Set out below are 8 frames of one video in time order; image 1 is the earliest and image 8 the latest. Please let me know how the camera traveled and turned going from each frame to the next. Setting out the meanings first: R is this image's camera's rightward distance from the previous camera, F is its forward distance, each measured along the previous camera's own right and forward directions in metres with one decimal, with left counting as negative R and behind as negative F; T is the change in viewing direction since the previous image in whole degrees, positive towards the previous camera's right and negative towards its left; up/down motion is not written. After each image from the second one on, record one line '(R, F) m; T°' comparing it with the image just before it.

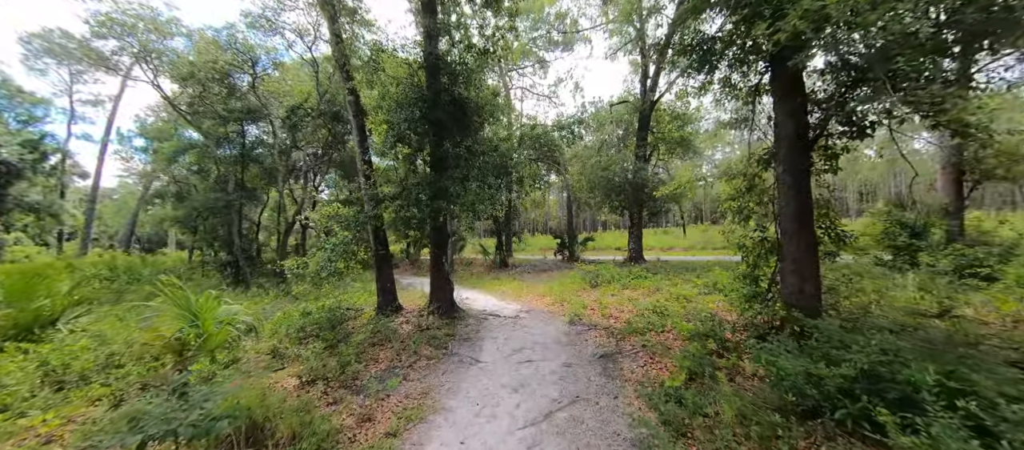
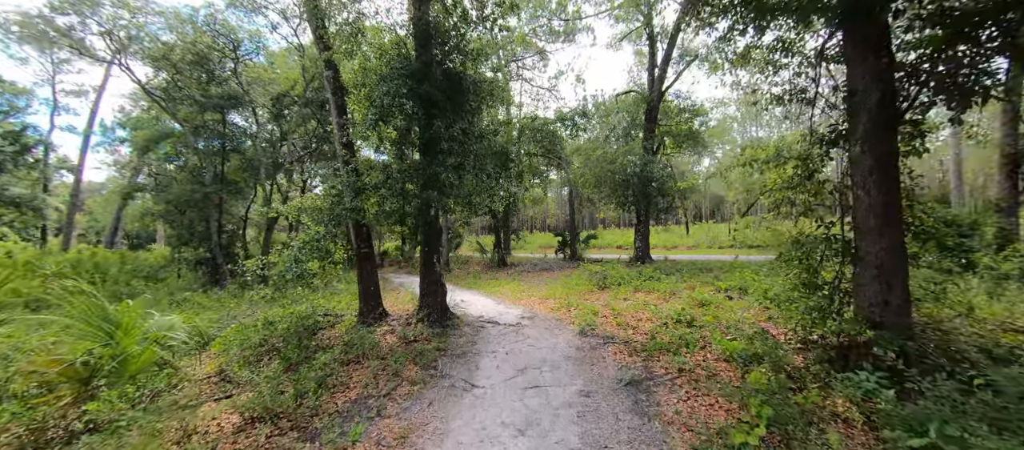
(-0.1, +1.1) m; 0°
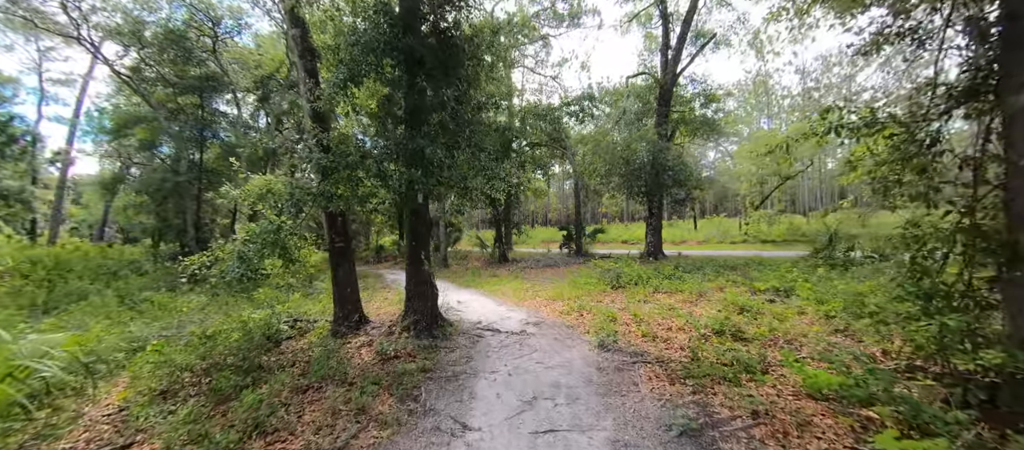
(-0.1, +1.3) m; 0°
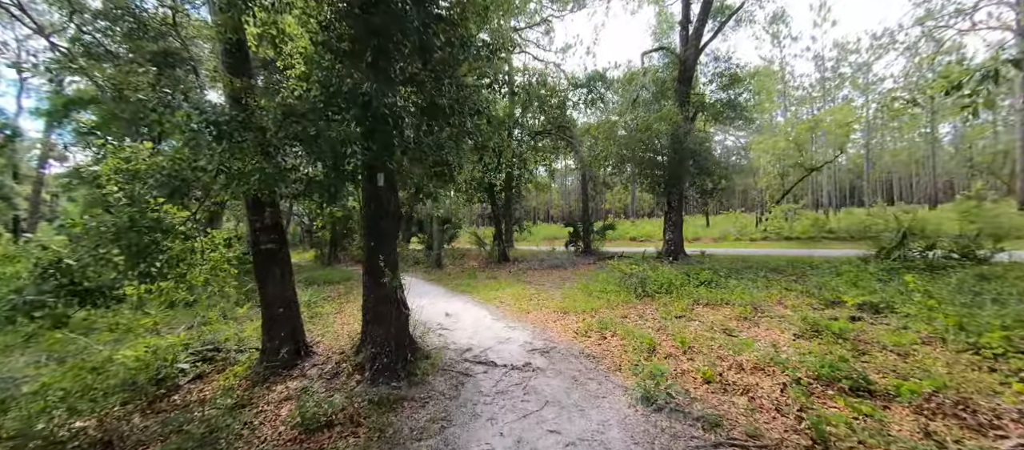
(0.0, +1.9) m; 0°
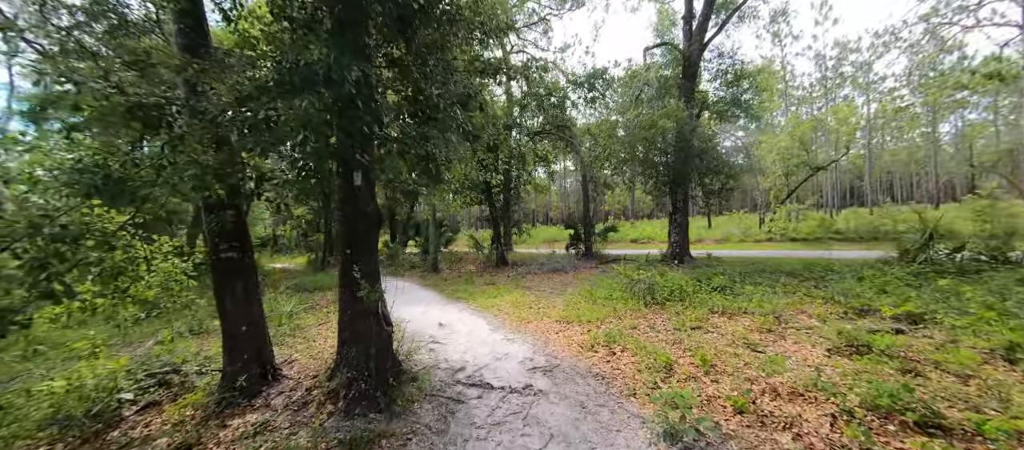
(0.0, +0.6) m; 0°
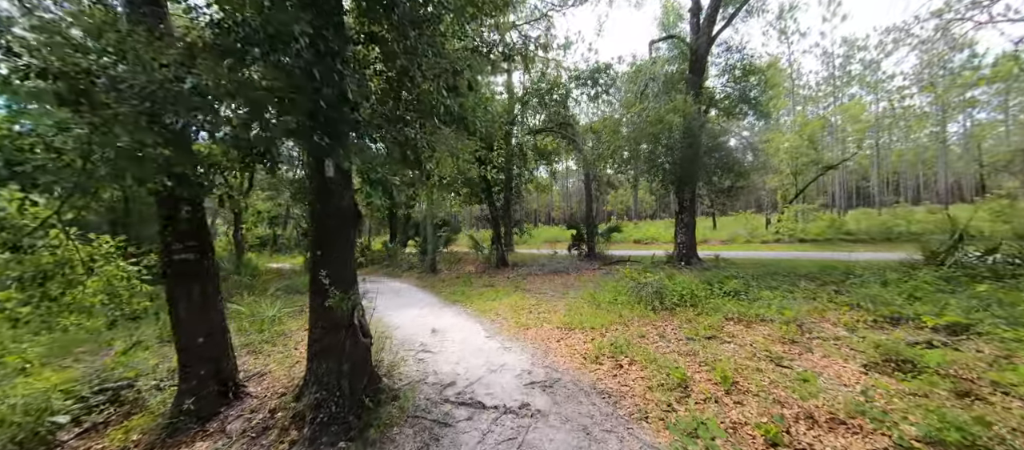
(+0.1, +0.5) m; 0°
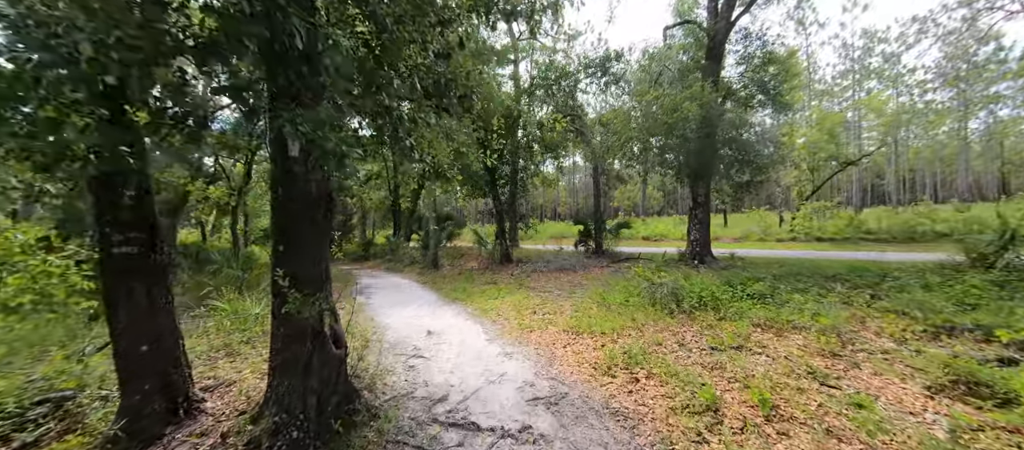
(0.0, +0.6) m; -1°
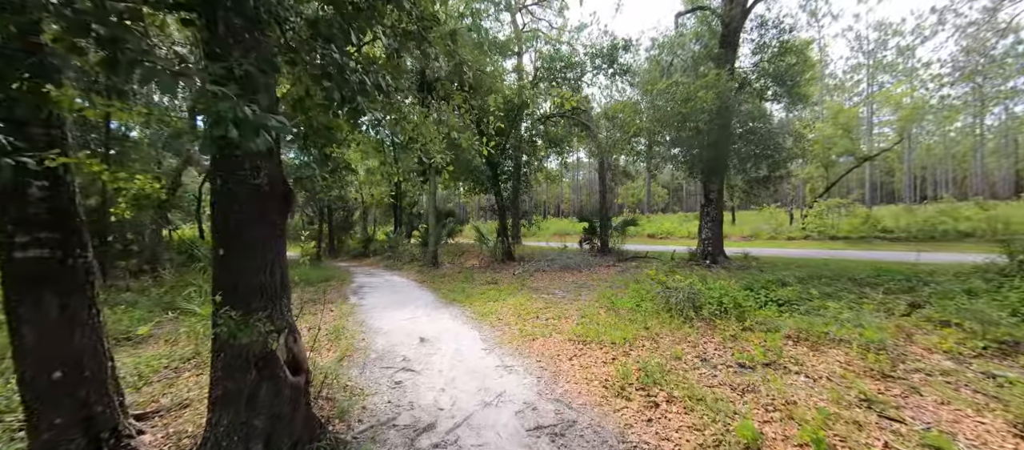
(0.0, +0.6) m; 0°
